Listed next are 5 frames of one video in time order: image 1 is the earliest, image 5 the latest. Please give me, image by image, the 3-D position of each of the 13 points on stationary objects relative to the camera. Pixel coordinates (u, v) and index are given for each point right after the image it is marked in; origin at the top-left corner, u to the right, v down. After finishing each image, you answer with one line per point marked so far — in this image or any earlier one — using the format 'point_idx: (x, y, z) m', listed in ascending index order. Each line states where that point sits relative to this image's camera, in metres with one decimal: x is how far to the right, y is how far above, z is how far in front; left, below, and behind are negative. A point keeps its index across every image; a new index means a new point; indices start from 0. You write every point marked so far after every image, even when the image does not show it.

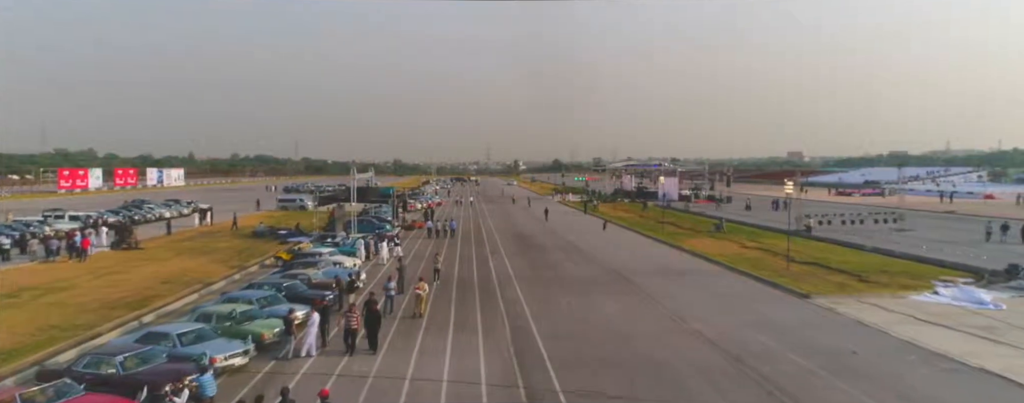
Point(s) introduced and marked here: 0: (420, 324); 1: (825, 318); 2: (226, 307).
0: (-2.6, -3.4, +15.8) m
1: (+8.7, -3.3, +15.8) m
2: (-7.0, -2.6, +13.9) m
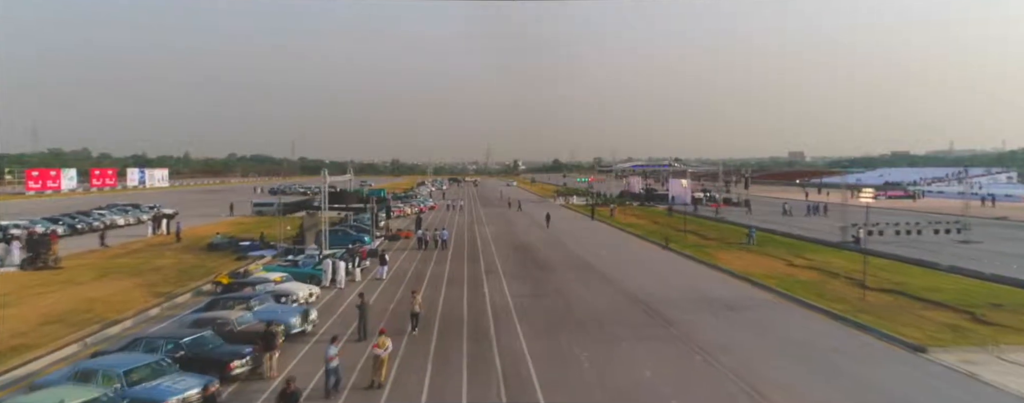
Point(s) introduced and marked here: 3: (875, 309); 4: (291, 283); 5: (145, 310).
0: (-2.5, -3.8, +10.7) m
1: (+8.7, -3.6, +10.7) m
2: (-7.0, -3.0, +8.8) m
3: (+10.9, -3.2, +17.1) m
4: (-7.2, -2.7, +18.5) m
5: (-11.1, -3.3, +17.2) m
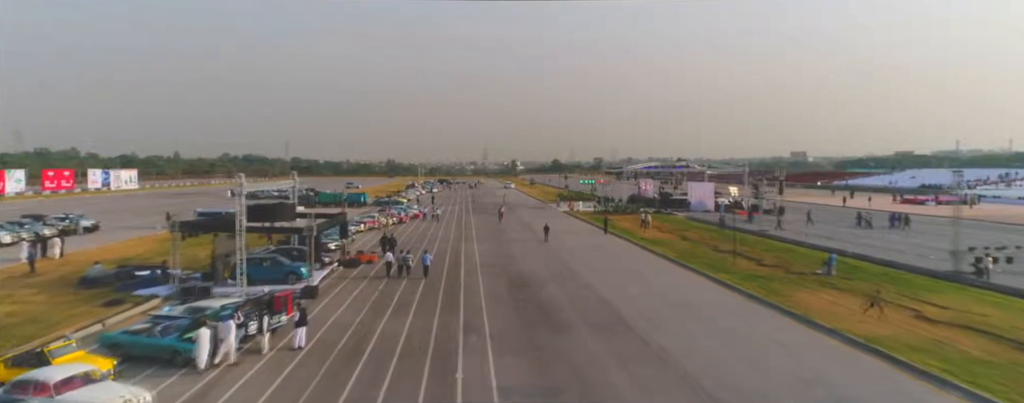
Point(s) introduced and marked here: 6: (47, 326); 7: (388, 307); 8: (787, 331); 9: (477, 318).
0: (-2.7, -4.4, +2.4) m
1: (+8.5, -4.3, +2.4) m
2: (-7.1, -3.6, +0.4) m
3: (+10.7, -3.9, +8.7) m
4: (-7.4, -3.3, +10.1) m
5: (-11.3, -3.9, +8.9) m
6: (-13.3, -3.5, +16.3) m
7: (-4.3, -3.7, +19.6) m
8: (+7.7, -3.6, +15.7) m
9: (-1.1, -3.6, +17.8) m
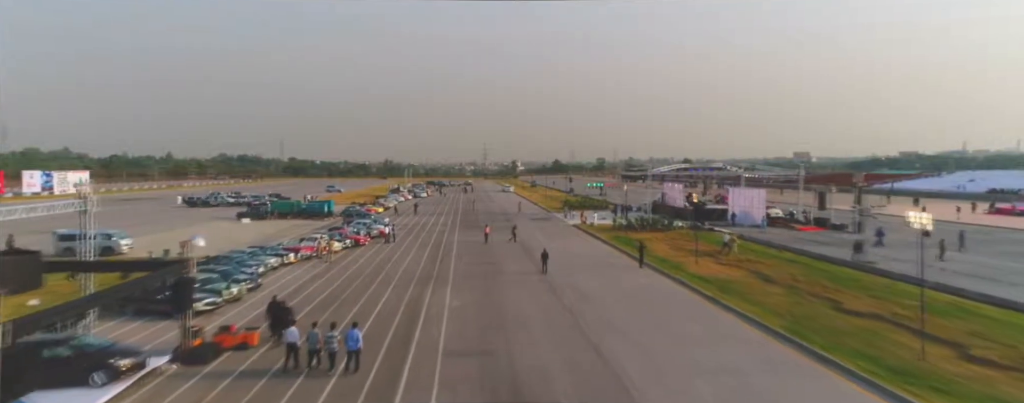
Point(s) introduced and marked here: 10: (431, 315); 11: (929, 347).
0: (-3.0, -5.3, -9.9) m
1: (+8.2, -5.2, -9.9) m
2: (-7.5, -4.5, -11.8) m
3: (+10.4, -4.8, -3.5) m
4: (-7.7, -4.2, -2.2) m
5: (-11.6, -4.8, -3.4) m
6: (-13.6, -4.4, +4.0) m
7: (-4.6, -4.6, +7.3) m
8: (+7.4, -4.5, +3.4) m
9: (-1.4, -4.5, +5.5) m
10: (-2.7, -3.7, +18.7) m
11: (+10.6, -3.7, +14.3) m
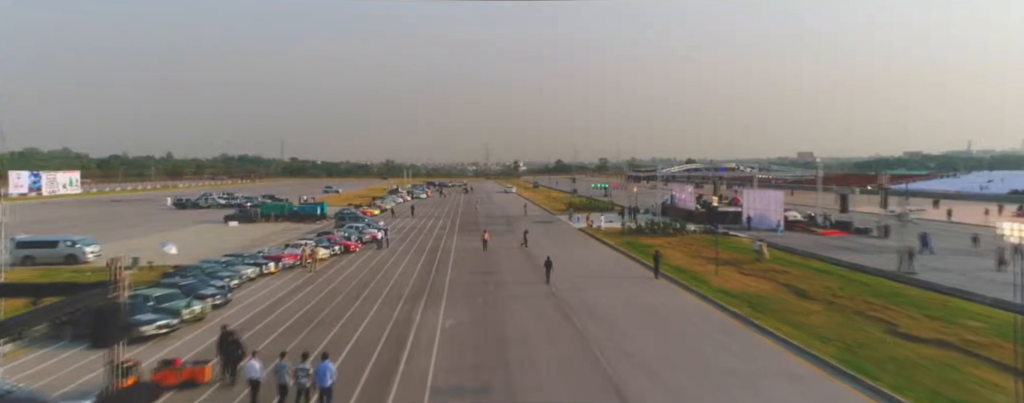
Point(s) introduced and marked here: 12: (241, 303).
0: (-3.0, -5.5, -12.5) m
1: (+8.2, -5.3, -12.5) m
2: (-7.5, -4.7, -14.4) m
3: (+10.4, -5.0, -6.2) m
4: (-7.7, -4.4, -4.7) m
5: (-11.6, -5.0, -6.0) m
6: (-13.5, -4.6, +1.5) m
7: (-4.6, -4.7, +4.8) m
8: (+7.4, -4.7, +0.8) m
9: (-1.4, -4.7, +2.9) m
10: (-2.6, -3.9, +16.1) m
11: (+10.6, -3.9, +11.7) m
12: (-9.4, -3.1, +19.9) m
